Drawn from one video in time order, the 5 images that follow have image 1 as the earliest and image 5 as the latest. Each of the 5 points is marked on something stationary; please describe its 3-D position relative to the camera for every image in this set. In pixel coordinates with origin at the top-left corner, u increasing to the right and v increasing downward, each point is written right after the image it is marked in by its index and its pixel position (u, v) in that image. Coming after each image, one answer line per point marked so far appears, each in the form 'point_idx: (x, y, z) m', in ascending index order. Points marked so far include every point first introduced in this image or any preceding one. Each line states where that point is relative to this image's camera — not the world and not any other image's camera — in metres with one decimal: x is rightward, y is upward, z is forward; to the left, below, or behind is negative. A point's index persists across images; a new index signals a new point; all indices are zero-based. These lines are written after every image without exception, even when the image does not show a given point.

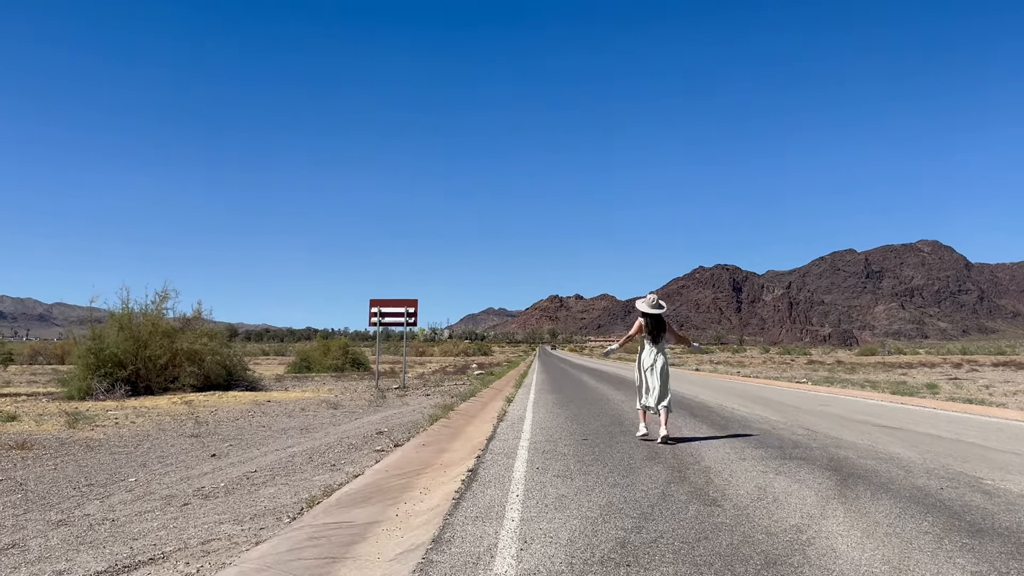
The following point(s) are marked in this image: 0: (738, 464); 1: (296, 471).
0: (+2.9, -2.2, +8.4) m
1: (-2.6, -2.2, +7.9) m
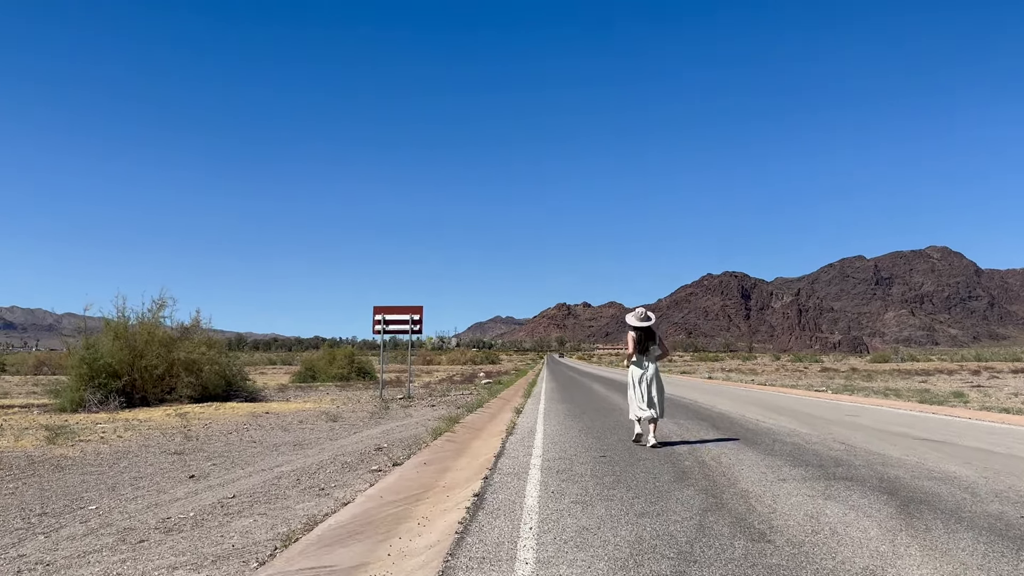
0: (+3.0, -2.2, +7.4) m
1: (-2.4, -2.2, +7.0) m
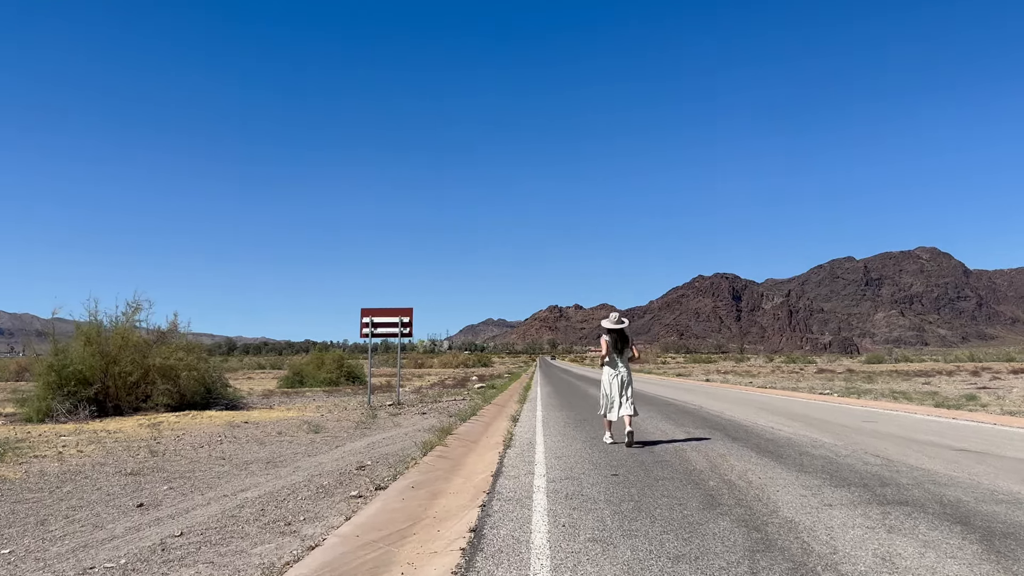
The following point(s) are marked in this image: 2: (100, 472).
0: (+3.0, -2.2, +6.3) m
1: (-2.4, -2.2, +5.8) m
2: (-6.2, -2.8, +10.0) m
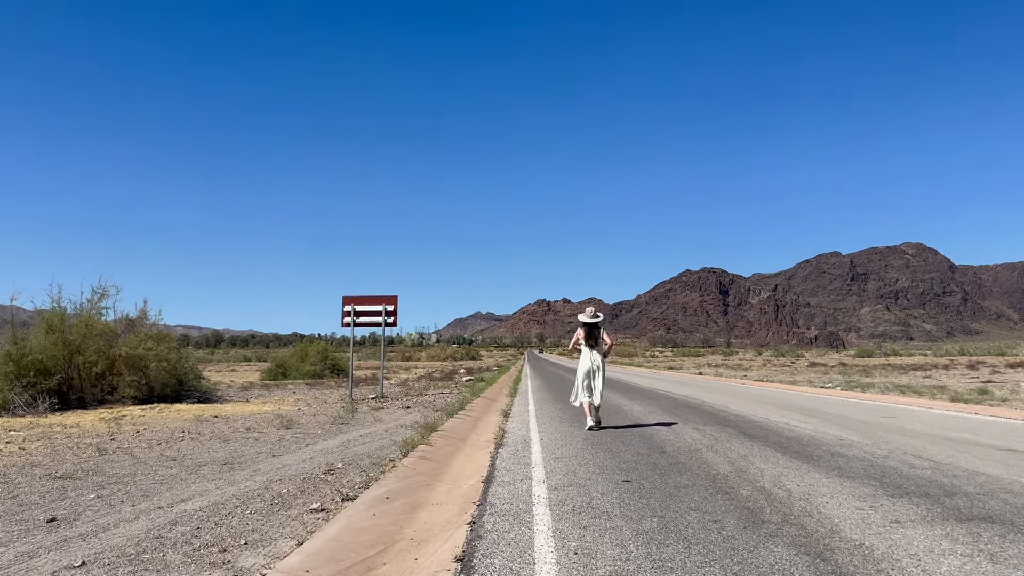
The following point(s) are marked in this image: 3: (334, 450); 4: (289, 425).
0: (+3.0, -1.9, +5.1) m
1: (-2.4, -1.9, +4.5) m
2: (-6.3, -2.4, +8.7) m
3: (-2.6, -2.4, +9.8) m
4: (-4.6, -2.8, +13.7) m
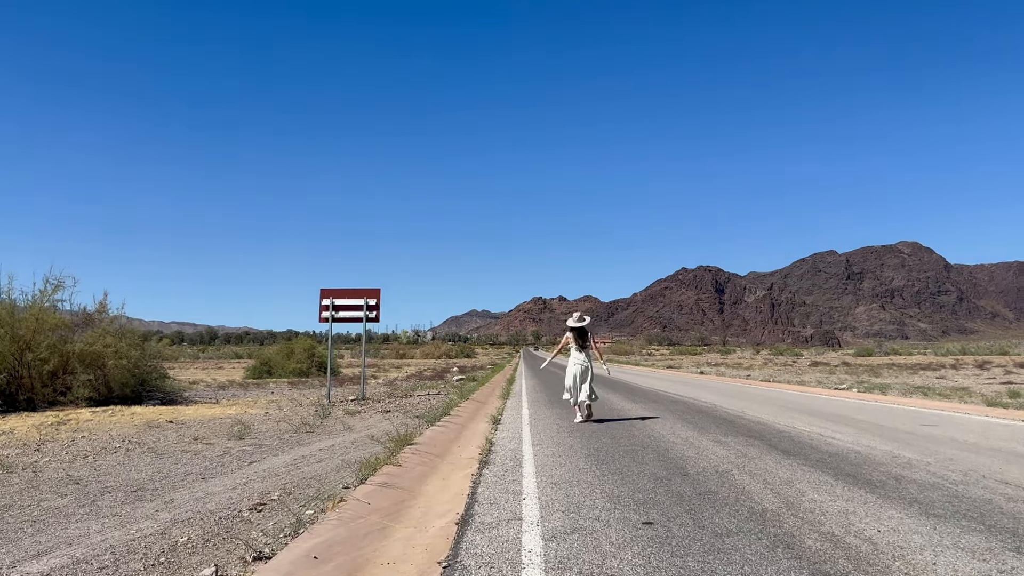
0: (+2.9, -1.7, +3.3) m
1: (-2.5, -1.7, +2.7) m
2: (-6.4, -2.2, +6.8) m
3: (-2.8, -2.2, +7.9) m
4: (-4.8, -2.6, +11.8) m
